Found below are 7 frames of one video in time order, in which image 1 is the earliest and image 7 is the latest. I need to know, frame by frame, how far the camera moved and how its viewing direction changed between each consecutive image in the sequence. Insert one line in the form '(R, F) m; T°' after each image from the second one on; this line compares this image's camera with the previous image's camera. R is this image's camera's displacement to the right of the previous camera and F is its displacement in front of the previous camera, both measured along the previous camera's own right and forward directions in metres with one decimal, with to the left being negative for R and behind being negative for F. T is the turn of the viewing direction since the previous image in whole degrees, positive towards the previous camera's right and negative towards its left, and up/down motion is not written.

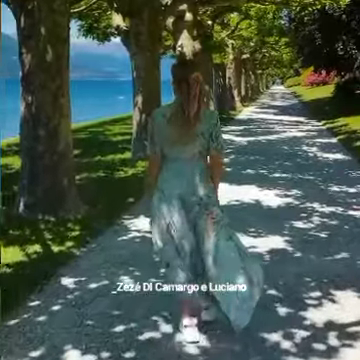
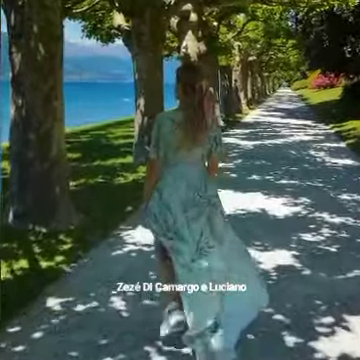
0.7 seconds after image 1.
(+0.1, +0.6) m; -1°
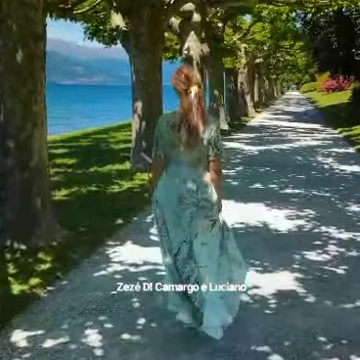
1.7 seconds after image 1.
(+0.2, +0.7) m; -1°
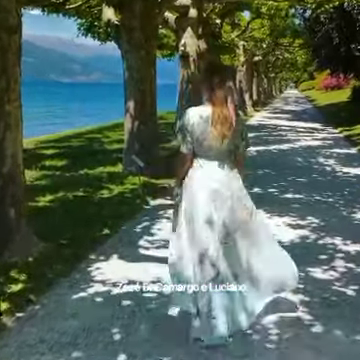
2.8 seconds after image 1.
(+0.1, +0.8) m; 0°
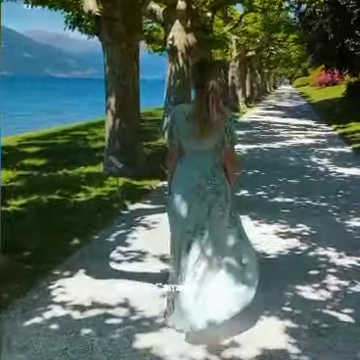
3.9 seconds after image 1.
(+0.2, +0.8) m; +1°
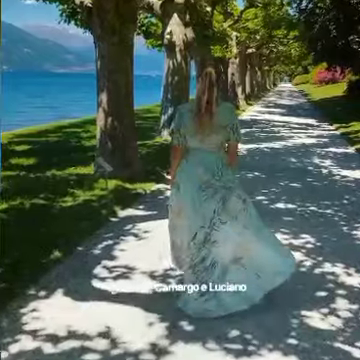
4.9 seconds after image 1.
(+0.1, +0.8) m; 0°
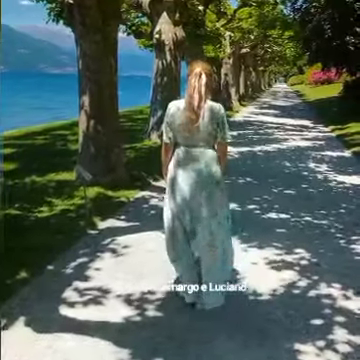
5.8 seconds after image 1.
(+0.2, +0.7) m; 0°
